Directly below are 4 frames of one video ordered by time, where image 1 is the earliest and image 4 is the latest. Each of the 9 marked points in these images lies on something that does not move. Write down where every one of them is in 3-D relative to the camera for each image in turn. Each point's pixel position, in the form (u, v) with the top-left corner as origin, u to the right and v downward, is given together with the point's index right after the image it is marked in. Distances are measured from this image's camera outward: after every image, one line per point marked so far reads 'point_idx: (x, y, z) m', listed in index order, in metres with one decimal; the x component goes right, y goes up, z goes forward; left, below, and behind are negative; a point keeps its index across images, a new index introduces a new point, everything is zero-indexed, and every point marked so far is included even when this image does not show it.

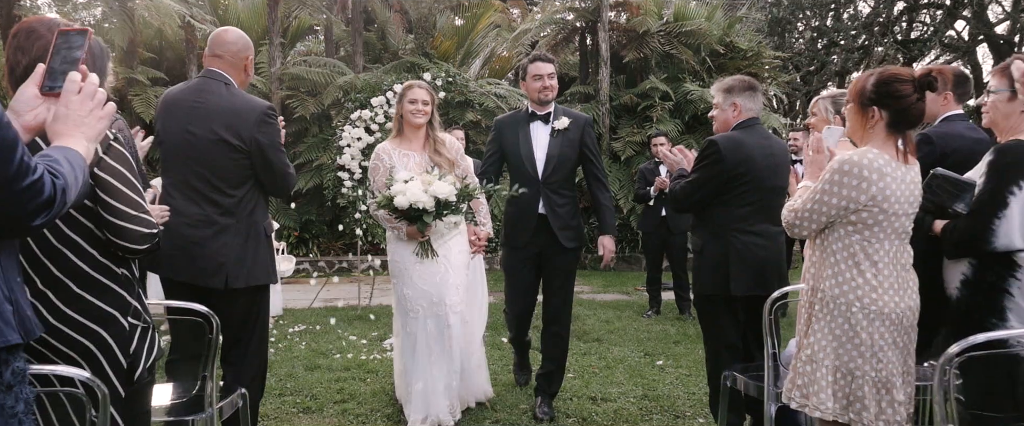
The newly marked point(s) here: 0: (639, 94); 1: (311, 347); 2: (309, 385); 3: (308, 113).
0: (+2.2, +2.0, +10.2) m
1: (-1.6, -1.1, +4.9) m
2: (-1.3, -1.1, +3.9) m
3: (-3.1, +1.5, +9.0) m
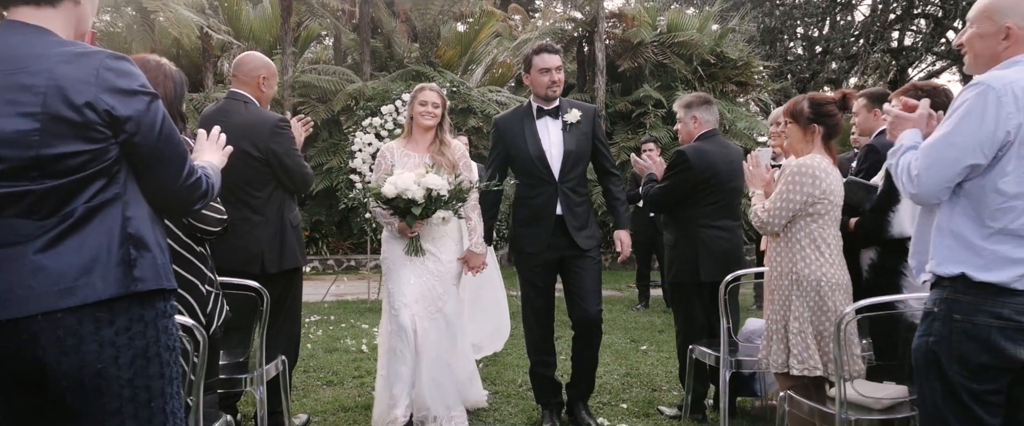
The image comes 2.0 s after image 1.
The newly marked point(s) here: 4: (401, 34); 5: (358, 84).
0: (+2.2, +2.0, +10.7) m
1: (-1.6, -1.1, +5.3) m
2: (-1.3, -1.1, +4.4) m
3: (-3.1, +1.5, +9.5) m
4: (-2.1, +3.4, +11.2) m
5: (-2.5, +2.1, +9.5) m
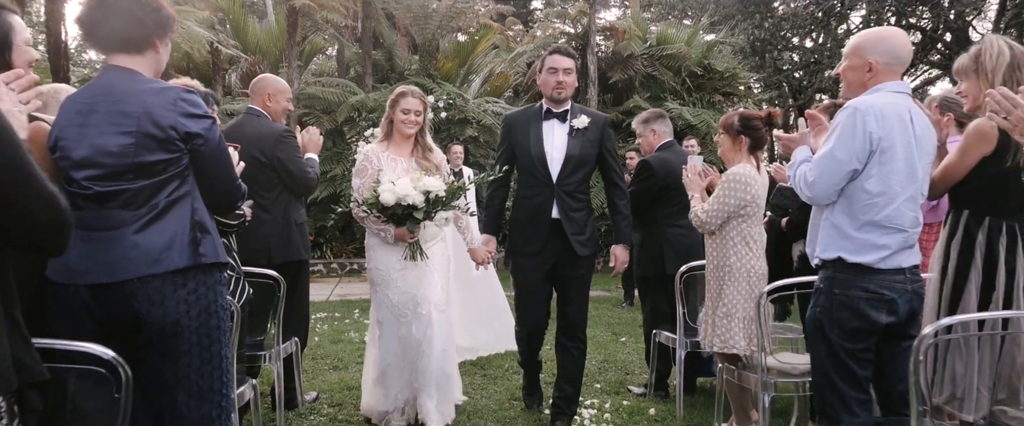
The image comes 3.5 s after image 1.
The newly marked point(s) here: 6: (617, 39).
0: (+2.1, +1.9, +11.1) m
1: (-1.7, -1.1, +5.8) m
2: (-1.4, -1.1, +4.8) m
3: (-3.2, +1.4, +10.0) m
4: (-2.2, +3.3, +11.7) m
5: (-2.5, +2.0, +10.0) m
6: (+2.0, +3.3, +11.4) m
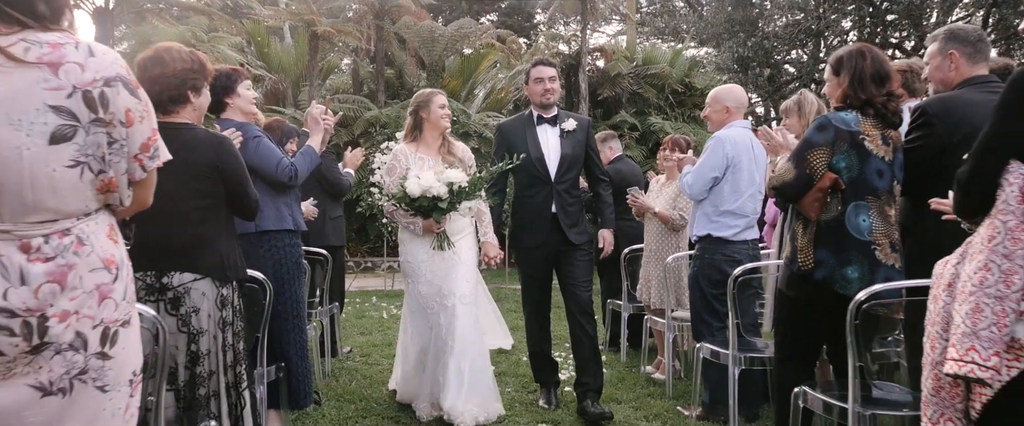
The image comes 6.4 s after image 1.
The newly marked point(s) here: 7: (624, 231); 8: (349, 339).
0: (+2.1, +1.8, +12.3) m
1: (-1.8, -1.1, +6.9) m
2: (-1.5, -1.1, +6.0) m
3: (-3.2, +1.3, +11.2) m
4: (-2.2, +3.2, +12.9) m
5: (-2.6, +1.9, +11.2) m
6: (+2.0, +3.2, +12.6) m
7: (+0.9, -0.1, +4.9) m
8: (-1.5, -1.1, +5.3) m
